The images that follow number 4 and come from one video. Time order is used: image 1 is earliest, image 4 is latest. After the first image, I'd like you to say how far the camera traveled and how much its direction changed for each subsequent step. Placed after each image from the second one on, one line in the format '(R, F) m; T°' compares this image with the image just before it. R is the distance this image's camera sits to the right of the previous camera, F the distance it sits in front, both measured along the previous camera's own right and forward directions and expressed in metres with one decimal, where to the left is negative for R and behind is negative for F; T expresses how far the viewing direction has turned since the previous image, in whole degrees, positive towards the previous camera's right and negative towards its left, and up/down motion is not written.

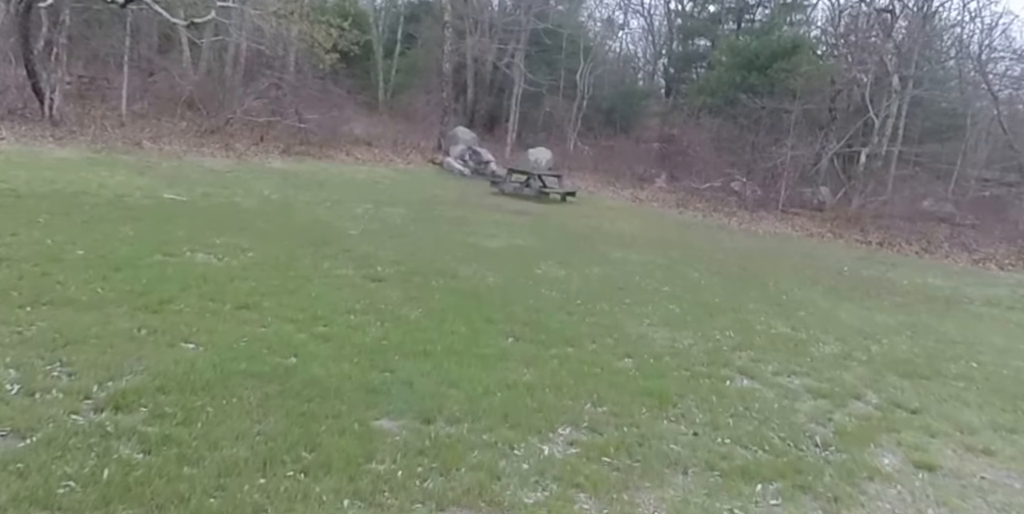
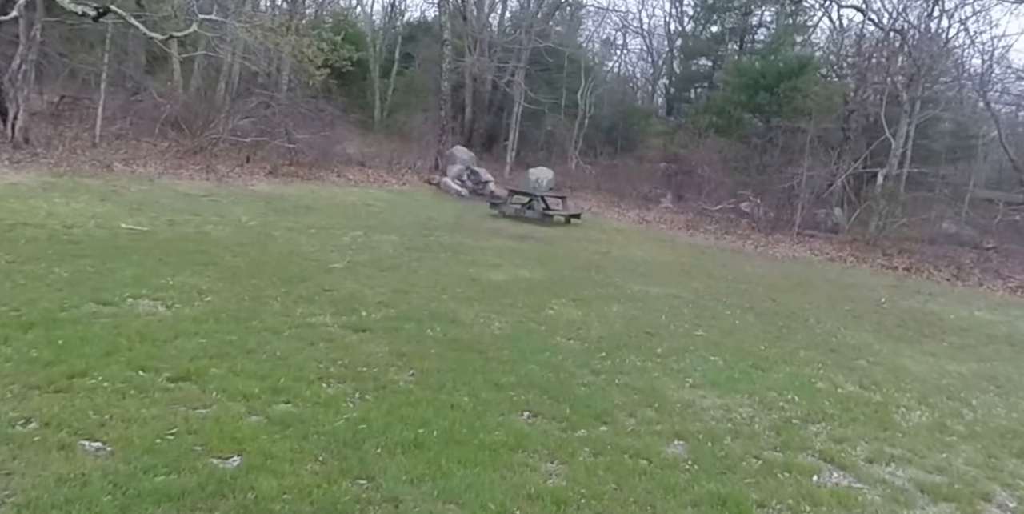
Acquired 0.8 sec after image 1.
(-0.1, +1.0) m; 0°
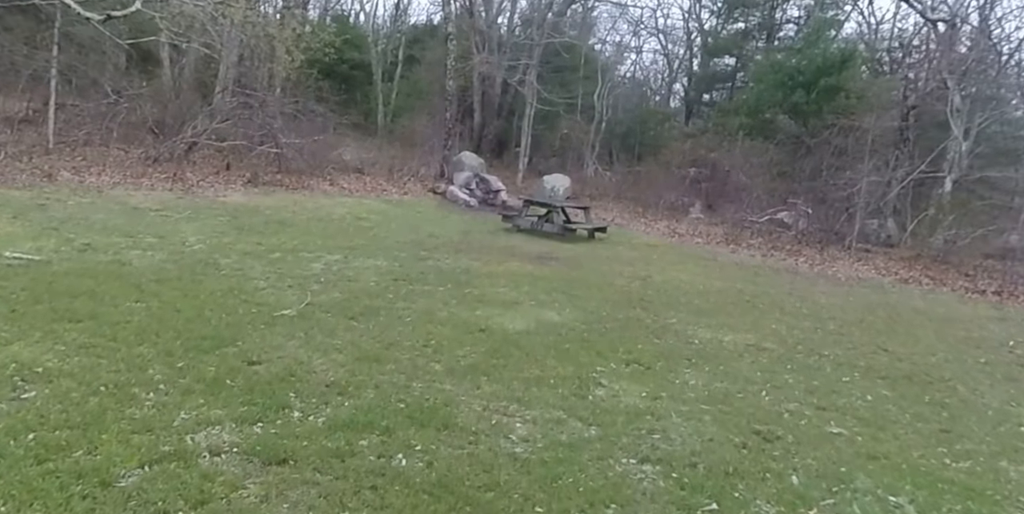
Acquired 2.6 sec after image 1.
(-0.1, +2.1) m; -1°
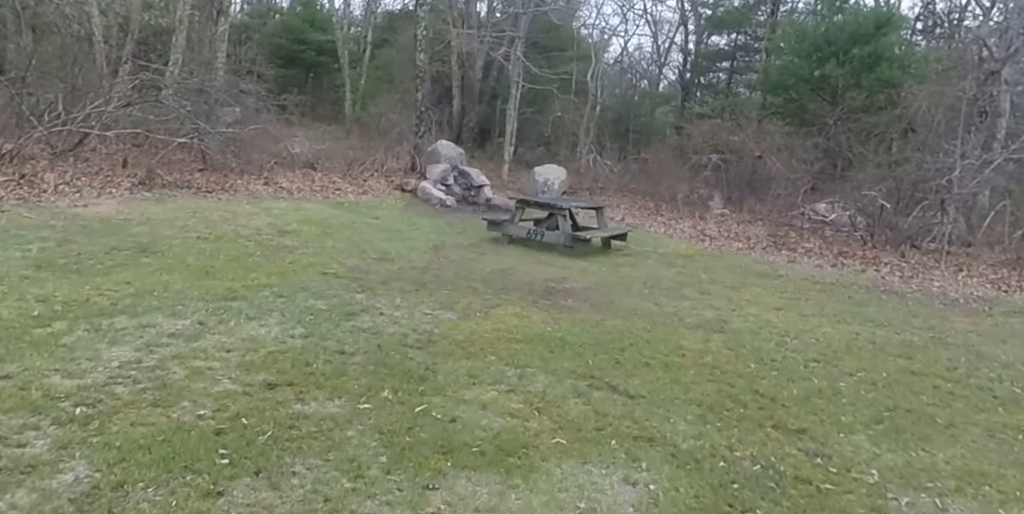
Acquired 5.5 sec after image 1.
(-0.1, +3.5) m; +1°
